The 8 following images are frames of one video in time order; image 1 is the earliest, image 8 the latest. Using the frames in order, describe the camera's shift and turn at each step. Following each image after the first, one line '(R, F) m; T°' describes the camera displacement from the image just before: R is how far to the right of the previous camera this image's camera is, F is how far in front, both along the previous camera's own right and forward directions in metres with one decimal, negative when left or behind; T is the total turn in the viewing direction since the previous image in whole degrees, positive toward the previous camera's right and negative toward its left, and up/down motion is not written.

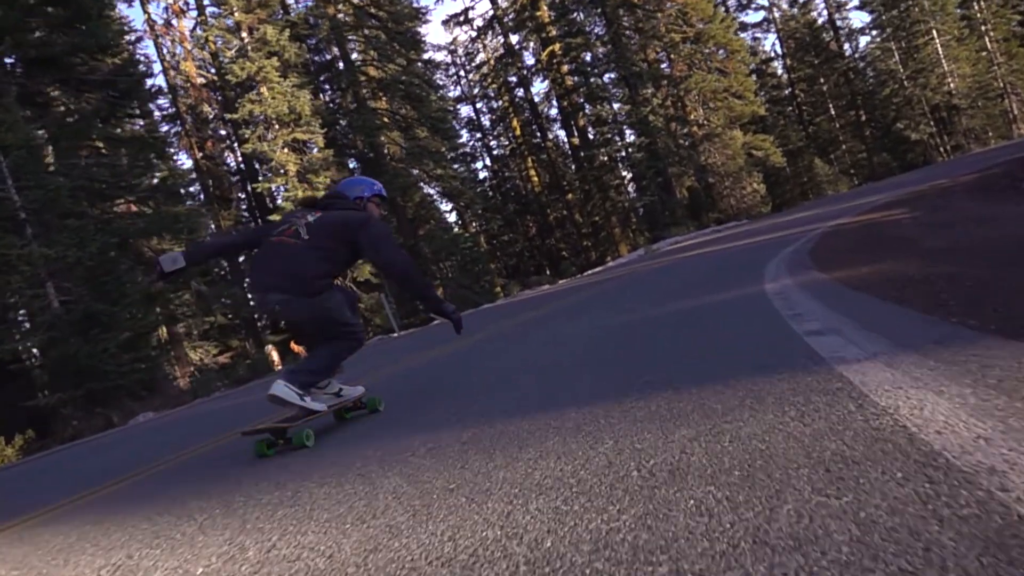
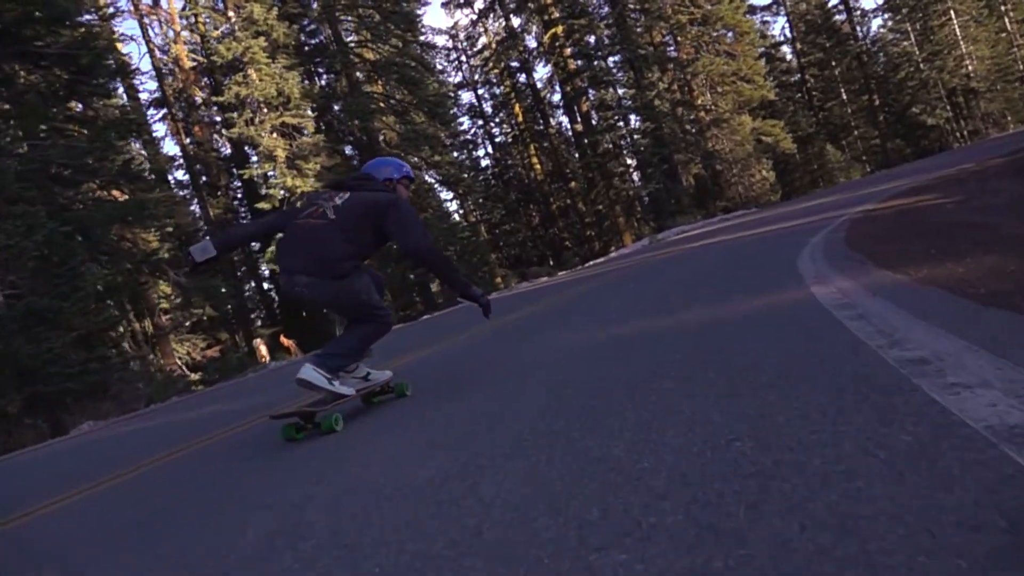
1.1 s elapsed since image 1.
(+0.2, +1.3) m; 0°
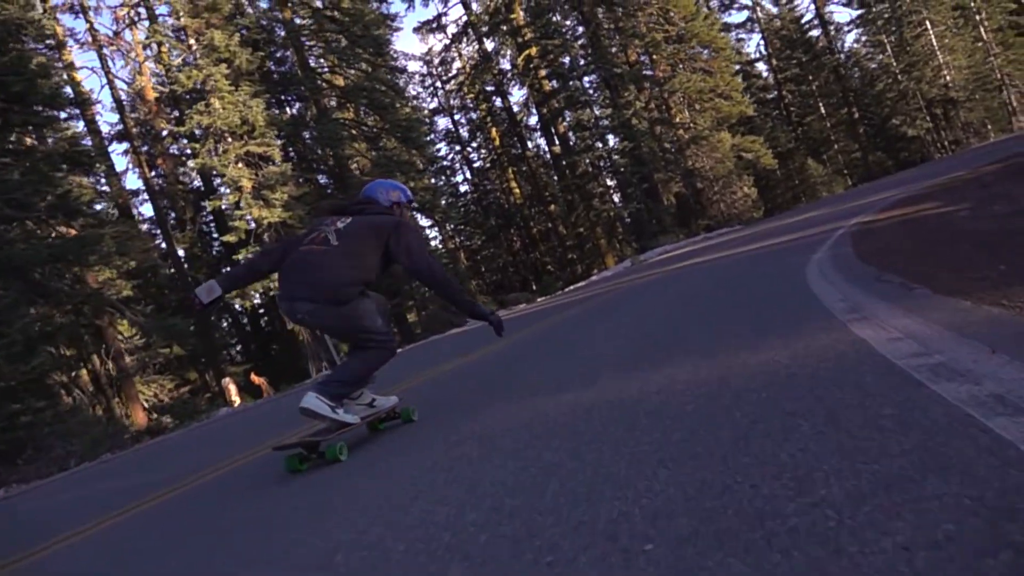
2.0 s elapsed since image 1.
(+0.2, +1.1) m; +1°
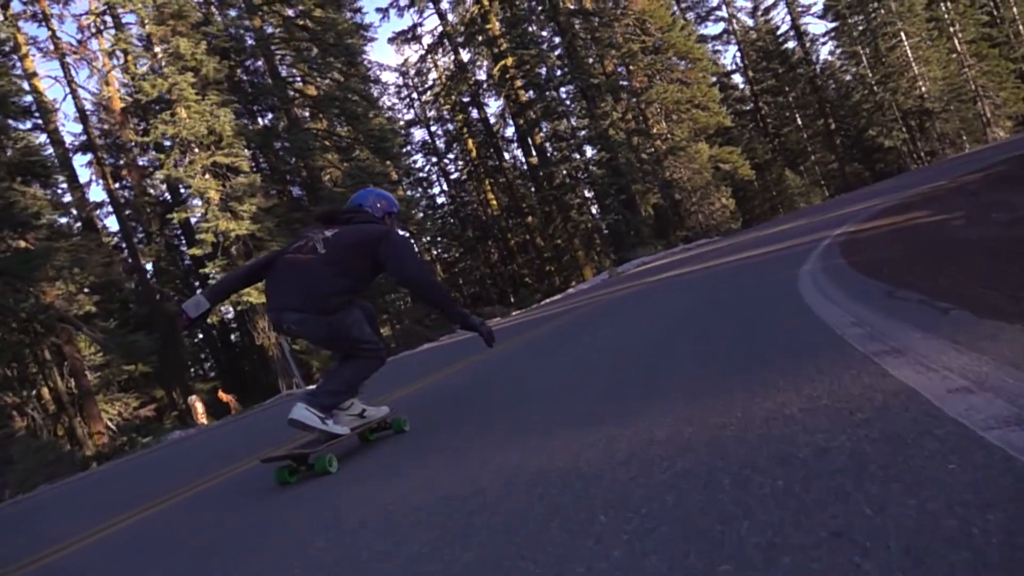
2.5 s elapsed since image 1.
(+0.1, +0.6) m; +1°
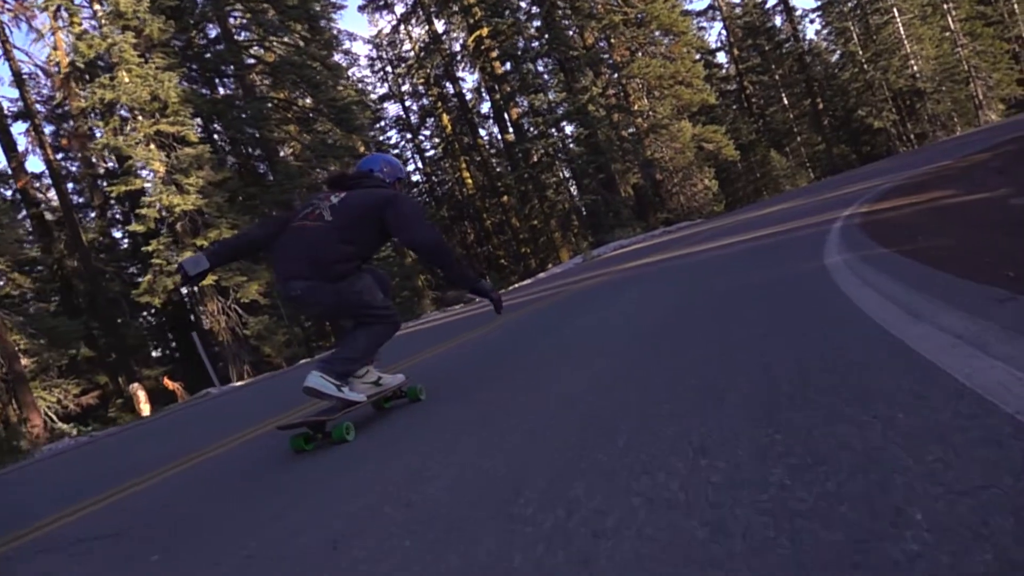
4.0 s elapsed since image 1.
(+0.4, +1.8) m; +1°
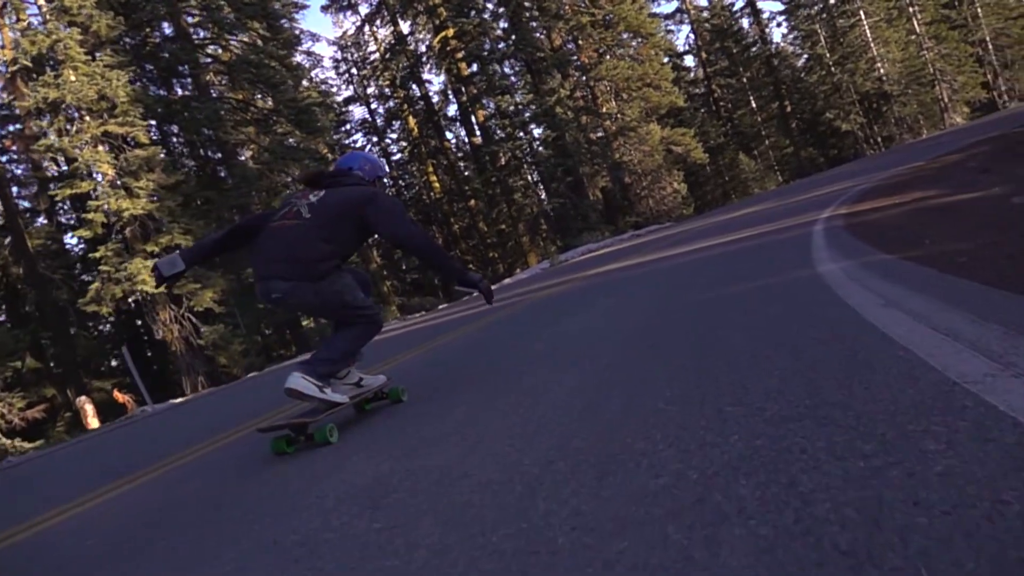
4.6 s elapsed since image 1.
(+0.1, +0.7) m; +2°
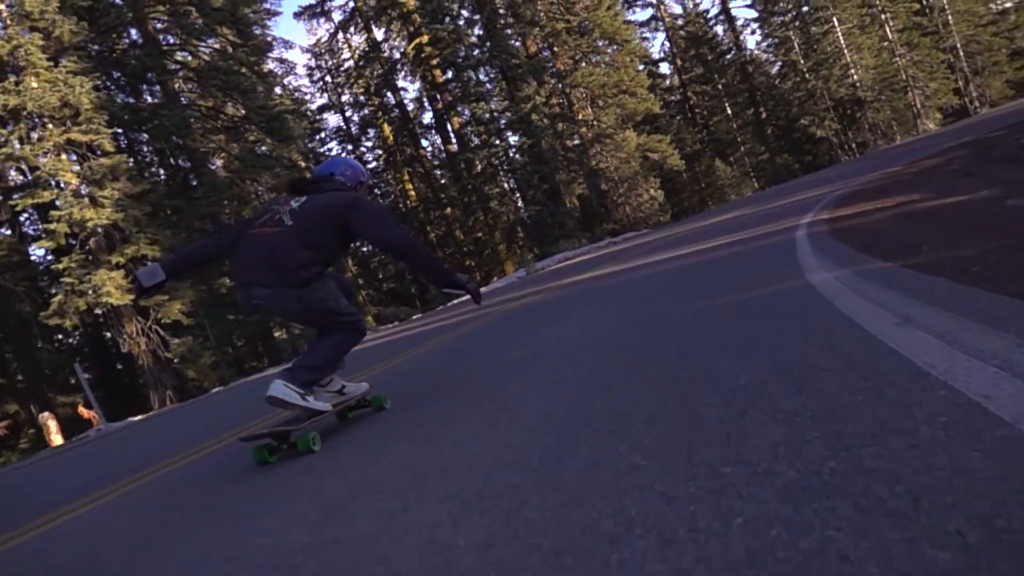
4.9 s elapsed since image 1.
(+0.1, +0.4) m; +2°
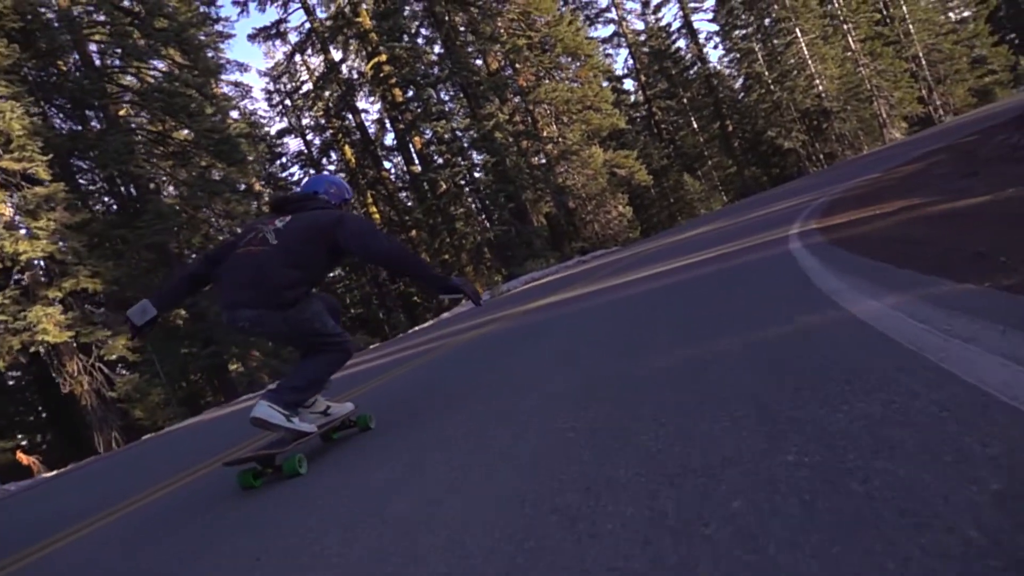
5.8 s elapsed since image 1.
(+0.2, +1.1) m; +2°
